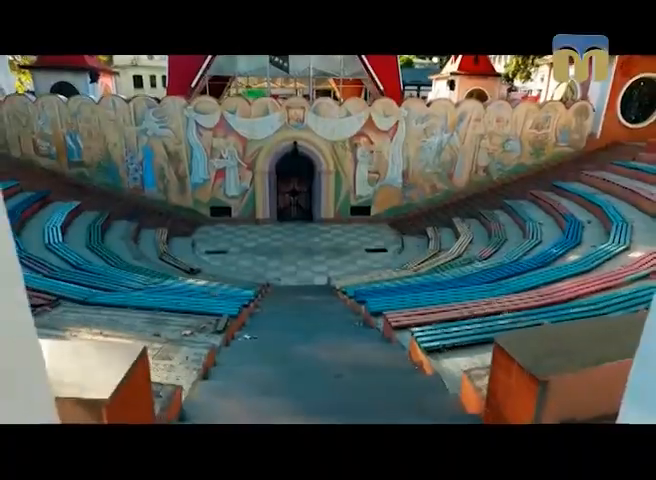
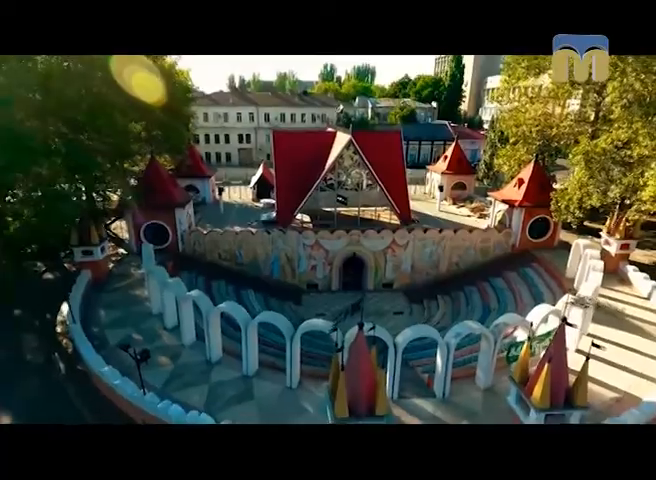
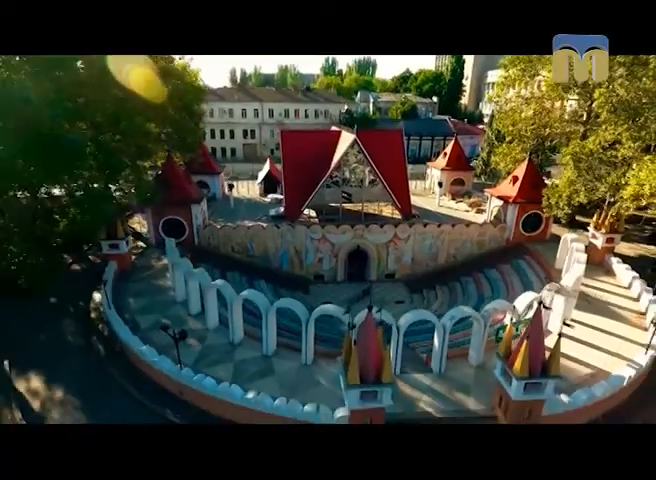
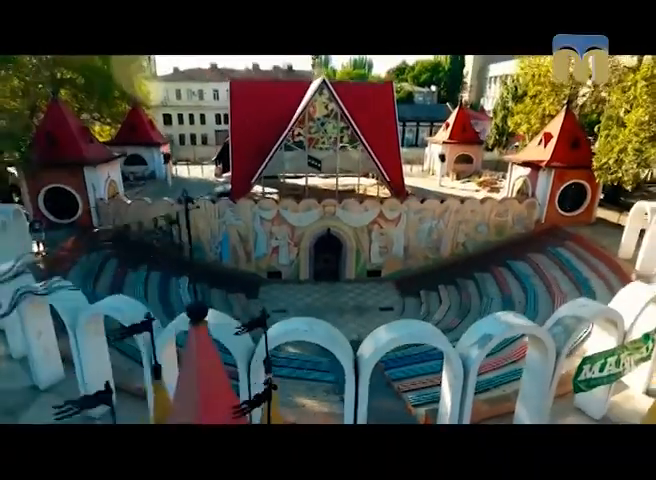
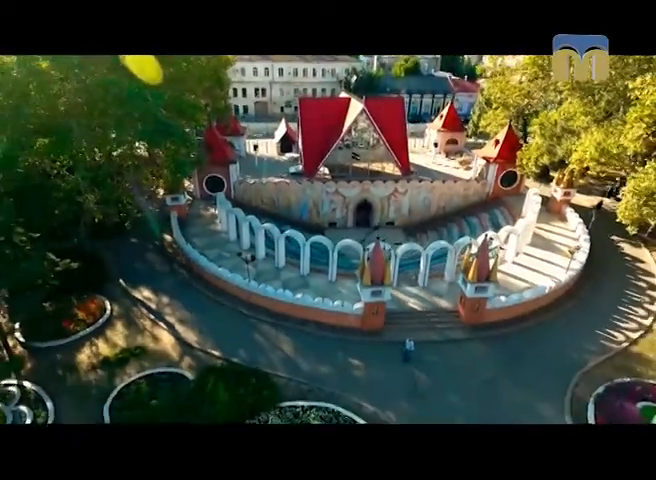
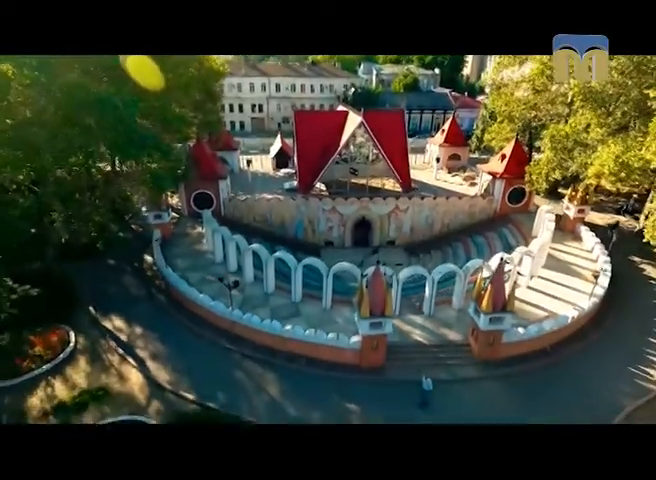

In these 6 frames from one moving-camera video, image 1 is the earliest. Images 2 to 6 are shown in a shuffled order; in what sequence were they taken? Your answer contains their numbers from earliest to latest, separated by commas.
4, 2, 3, 6, 5
